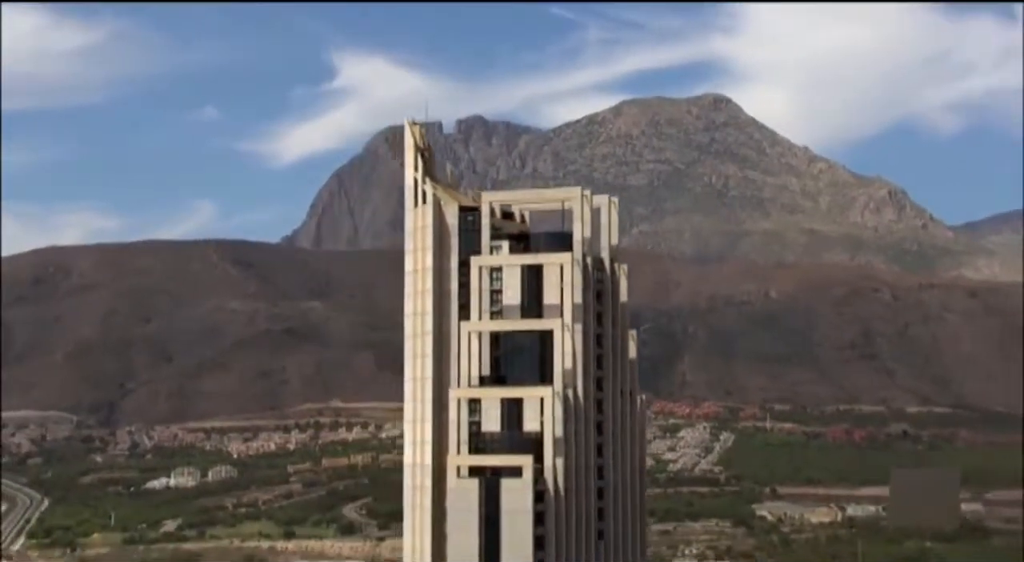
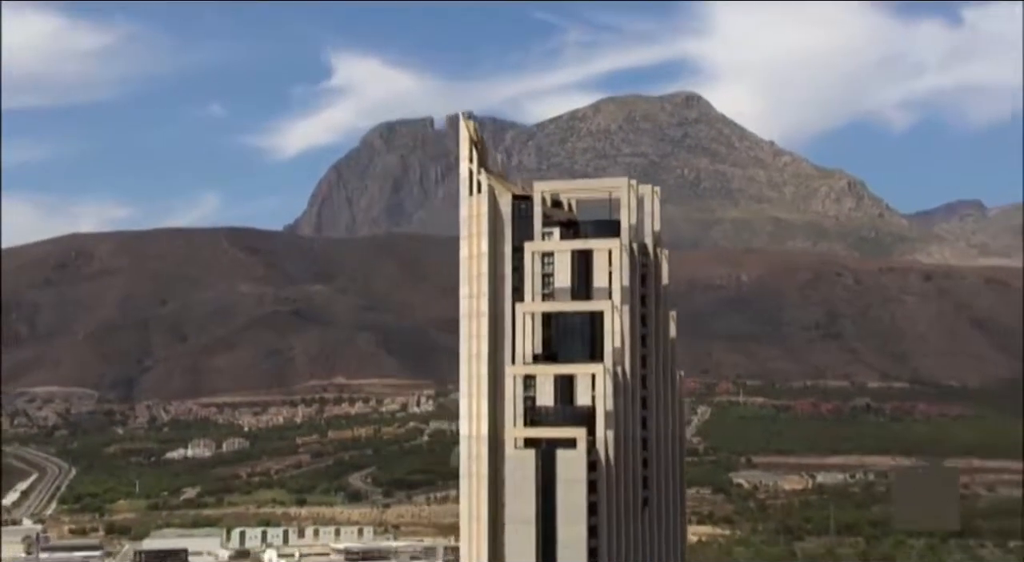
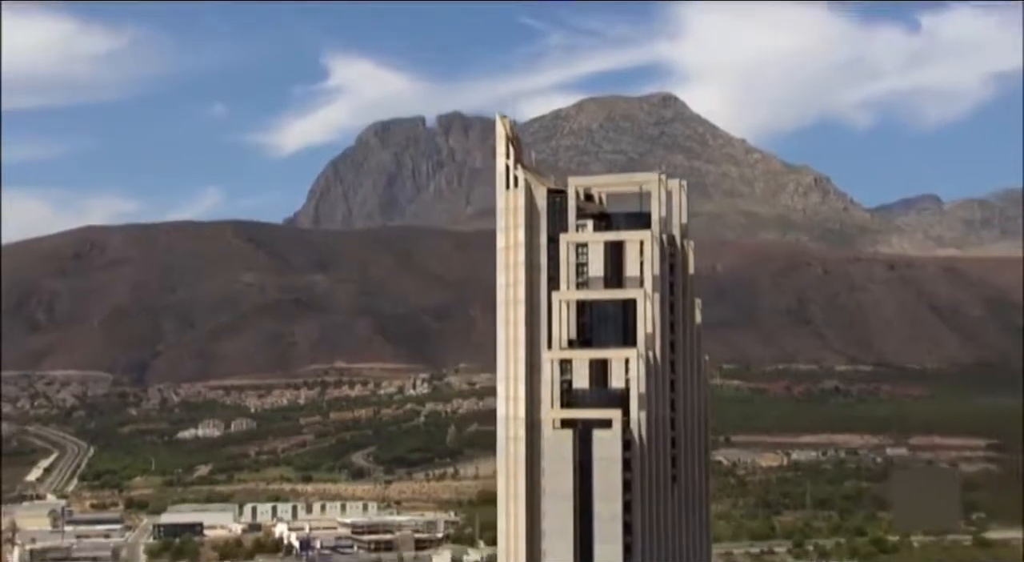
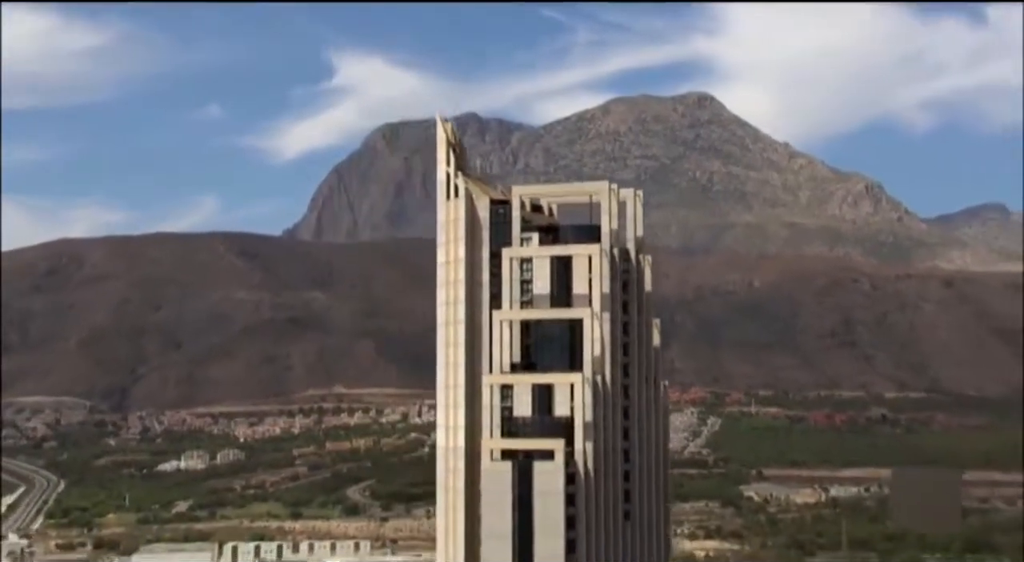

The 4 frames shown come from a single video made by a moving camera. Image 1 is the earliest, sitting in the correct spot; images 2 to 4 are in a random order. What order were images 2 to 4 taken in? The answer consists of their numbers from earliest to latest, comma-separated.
4, 2, 3
